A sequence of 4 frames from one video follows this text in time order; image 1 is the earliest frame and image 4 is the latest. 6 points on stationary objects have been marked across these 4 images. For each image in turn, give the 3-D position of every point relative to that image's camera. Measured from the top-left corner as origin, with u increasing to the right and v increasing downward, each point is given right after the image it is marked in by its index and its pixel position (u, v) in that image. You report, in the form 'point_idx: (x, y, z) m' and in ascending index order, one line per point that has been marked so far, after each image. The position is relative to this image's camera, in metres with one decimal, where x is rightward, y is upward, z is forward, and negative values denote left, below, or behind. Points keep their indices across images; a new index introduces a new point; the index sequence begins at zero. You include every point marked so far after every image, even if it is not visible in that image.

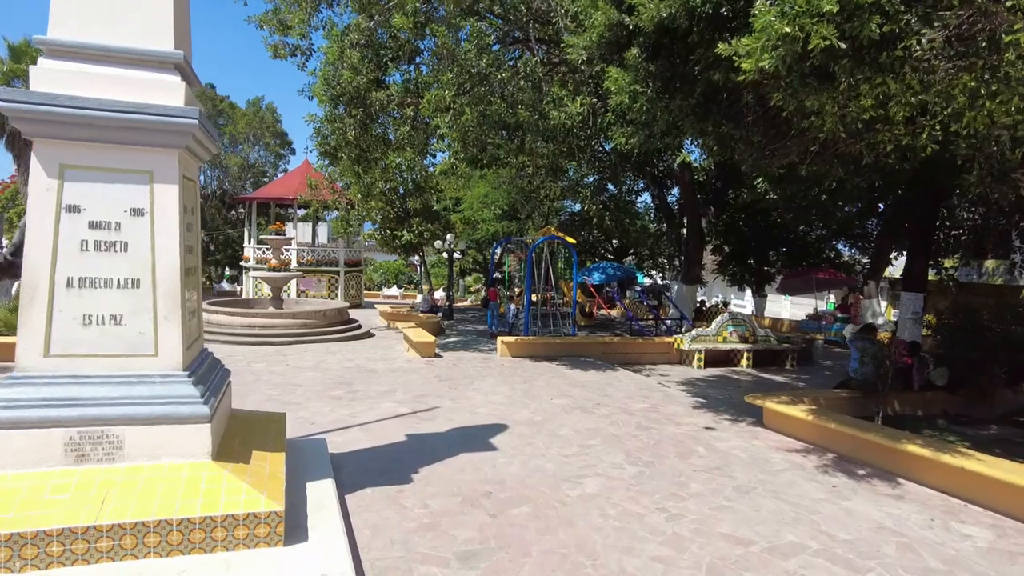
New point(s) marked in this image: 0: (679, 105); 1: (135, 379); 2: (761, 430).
0: (+1.6, +1.7, +7.4) m
1: (-2.0, -0.5, +4.1) m
2: (+2.6, -1.5, +8.3) m
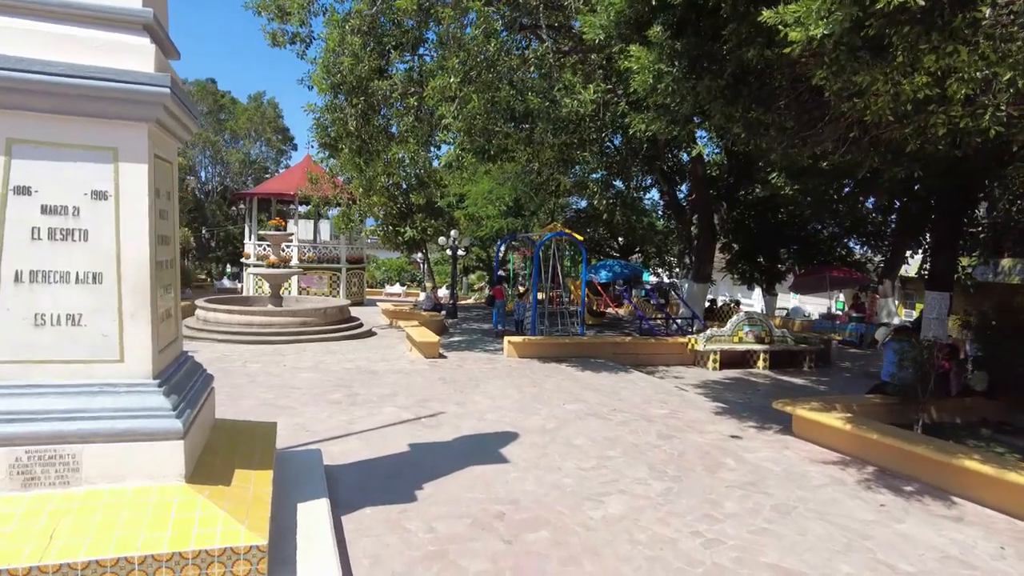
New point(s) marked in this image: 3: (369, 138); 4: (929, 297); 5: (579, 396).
0: (+1.7, +1.8, +6.8) m
1: (-1.9, -0.5, +3.5) m
2: (+2.7, -1.5, +7.7) m
3: (-2.5, +2.7, +13.9) m
4: (+6.3, -0.1, +12.0) m
5: (+0.8, -1.3, +9.3) m
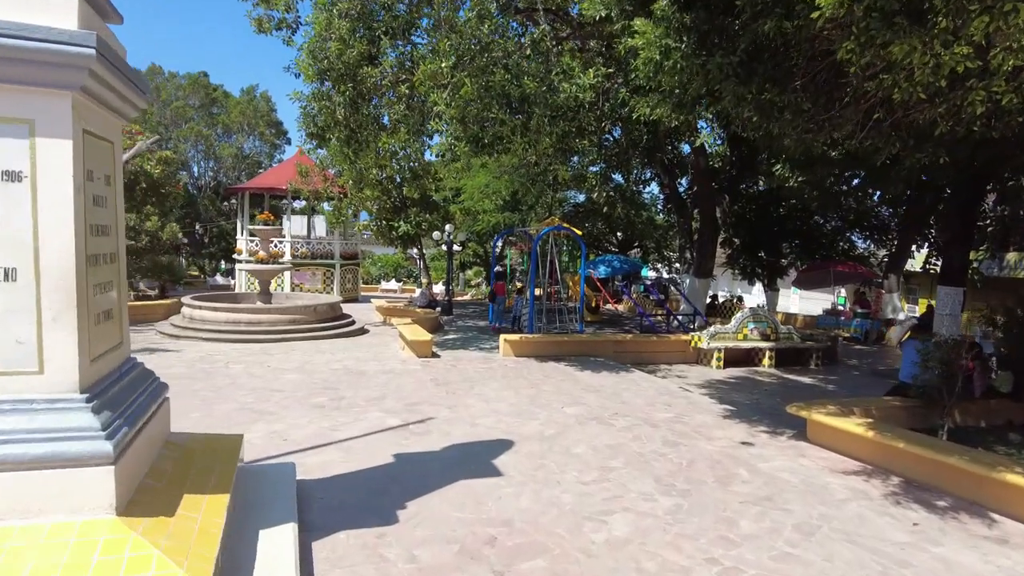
0: (+1.6, +1.8, +6.2) m
1: (-1.9, -0.4, +3.0) m
2: (+2.7, -1.4, +7.1) m
3: (-2.6, +2.7, +13.3) m
4: (+6.2, -0.1, +11.4) m
5: (+0.7, -1.2, +8.8) m
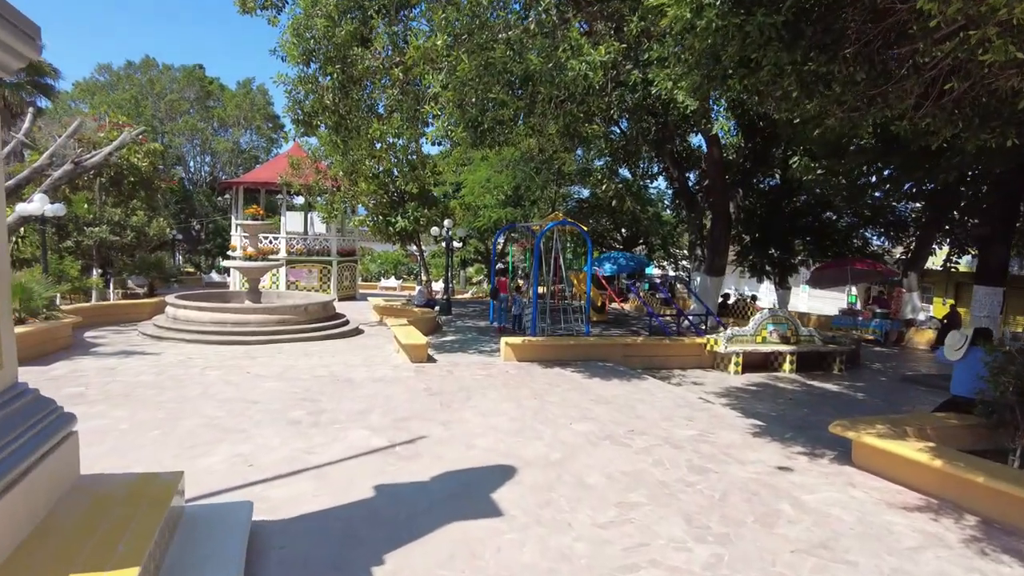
0: (+1.7, +1.8, +5.3) m
1: (-1.9, -0.5, +2.0) m
2: (+2.7, -1.4, +6.2) m
3: (-2.6, +2.7, +12.3) m
4: (+6.3, -0.1, +10.5) m
5: (+0.8, -1.2, +7.9) m
